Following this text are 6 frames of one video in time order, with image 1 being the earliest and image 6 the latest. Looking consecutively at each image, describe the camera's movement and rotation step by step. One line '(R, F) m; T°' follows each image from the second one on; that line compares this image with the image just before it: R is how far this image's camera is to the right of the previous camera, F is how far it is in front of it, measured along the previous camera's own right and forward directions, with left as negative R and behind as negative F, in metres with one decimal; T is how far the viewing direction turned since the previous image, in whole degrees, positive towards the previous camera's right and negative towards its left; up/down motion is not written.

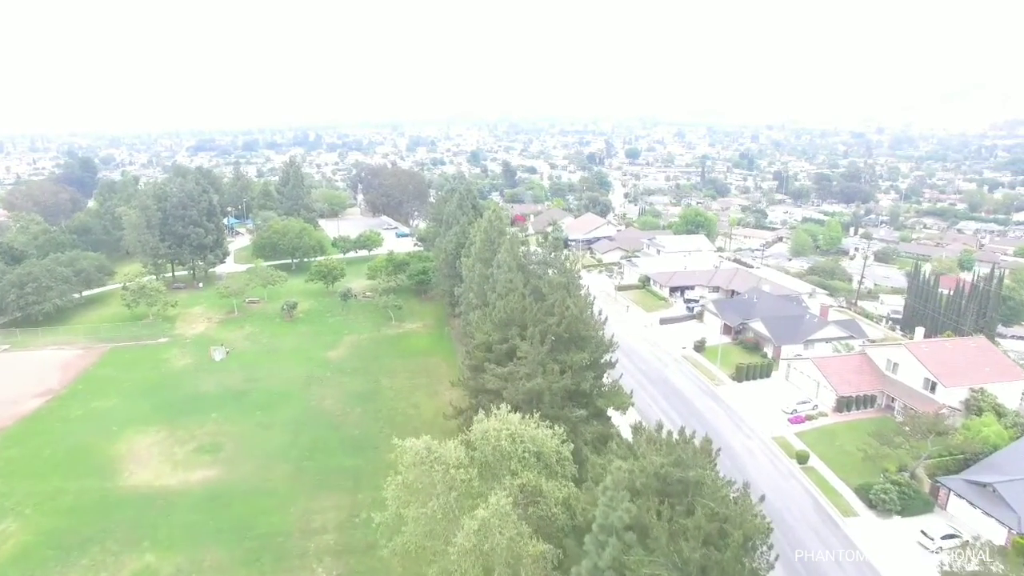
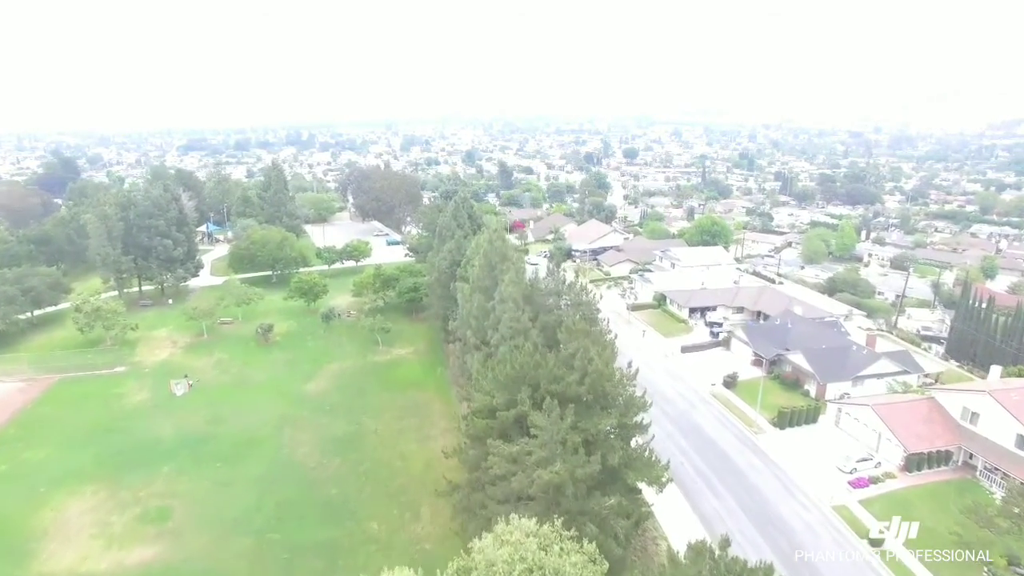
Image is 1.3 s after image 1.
(-0.3, +4.4) m; 0°
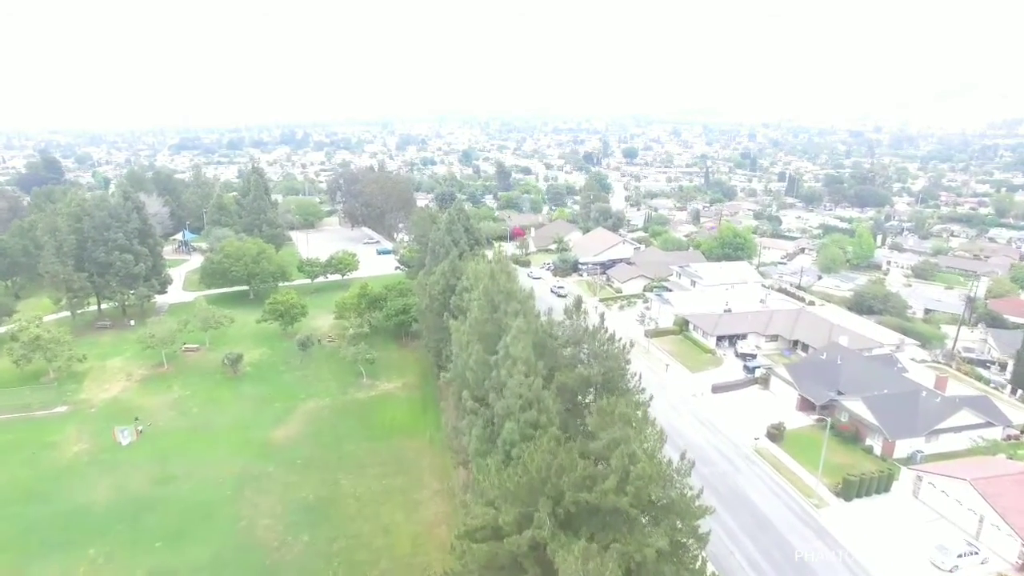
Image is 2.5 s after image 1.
(-0.3, +4.7) m; 0°
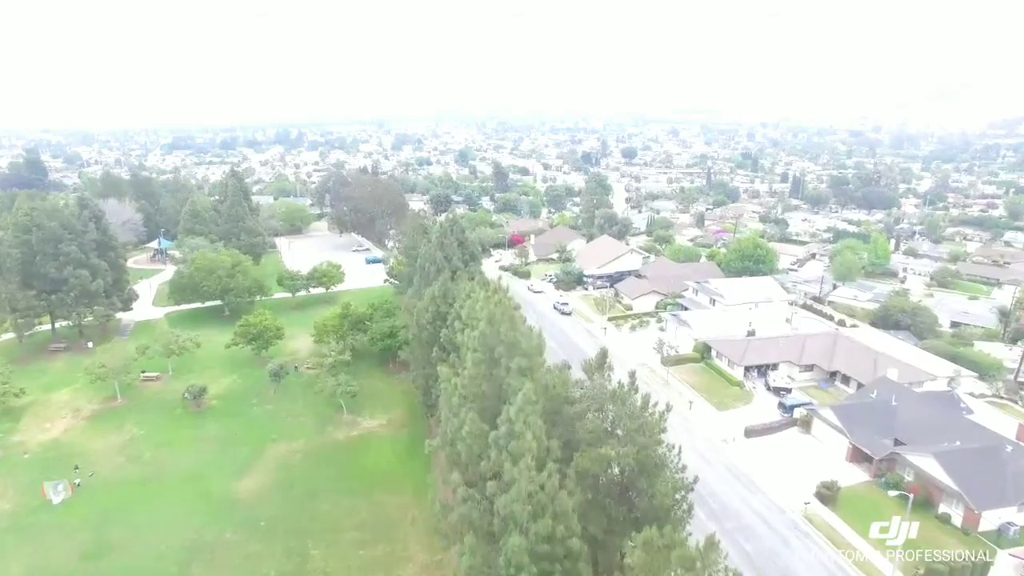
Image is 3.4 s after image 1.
(-0.2, +4.0) m; 0°
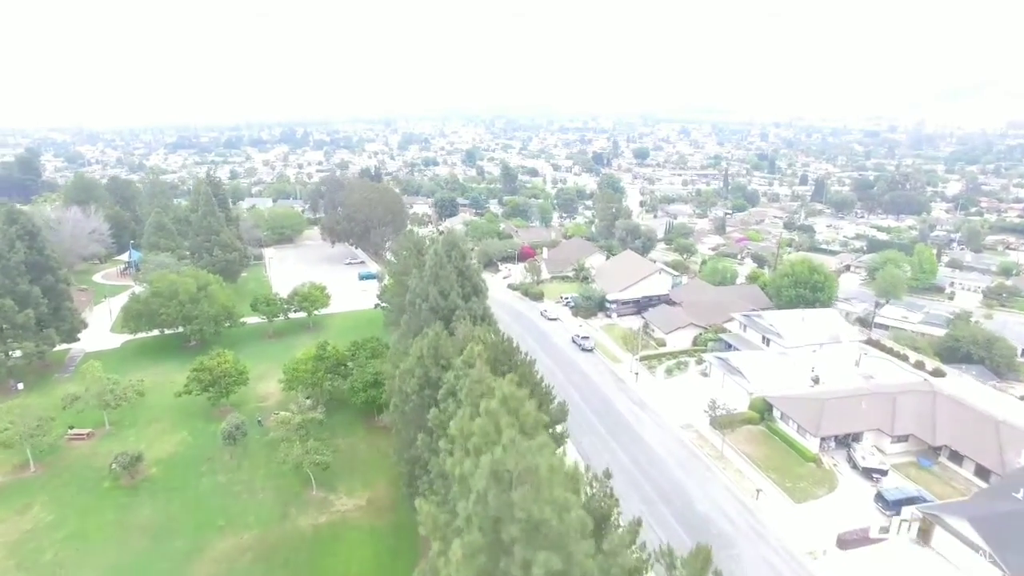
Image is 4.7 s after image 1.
(-0.2, +6.2) m; -1°
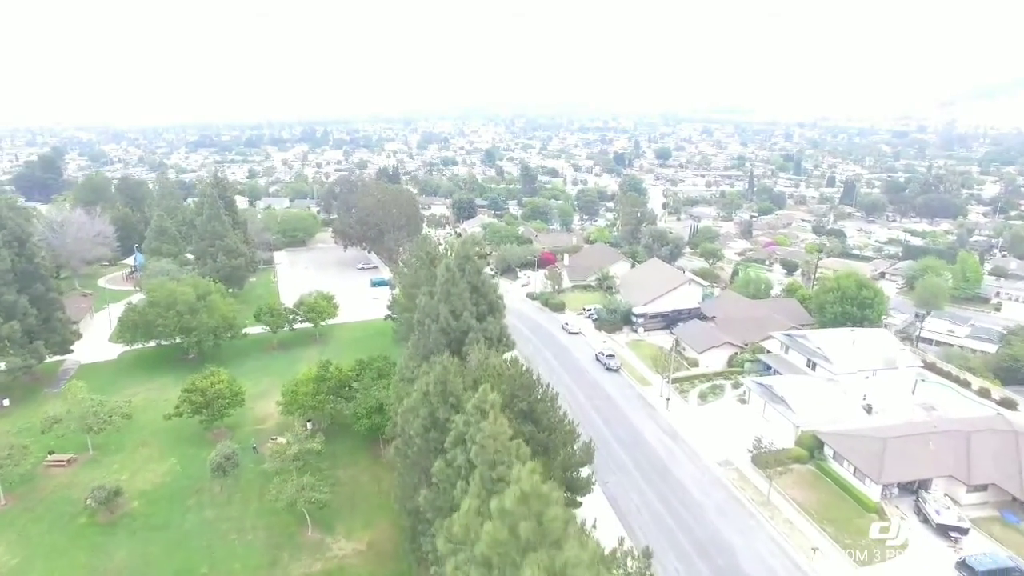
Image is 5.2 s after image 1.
(0.0, +2.6) m; -2°
